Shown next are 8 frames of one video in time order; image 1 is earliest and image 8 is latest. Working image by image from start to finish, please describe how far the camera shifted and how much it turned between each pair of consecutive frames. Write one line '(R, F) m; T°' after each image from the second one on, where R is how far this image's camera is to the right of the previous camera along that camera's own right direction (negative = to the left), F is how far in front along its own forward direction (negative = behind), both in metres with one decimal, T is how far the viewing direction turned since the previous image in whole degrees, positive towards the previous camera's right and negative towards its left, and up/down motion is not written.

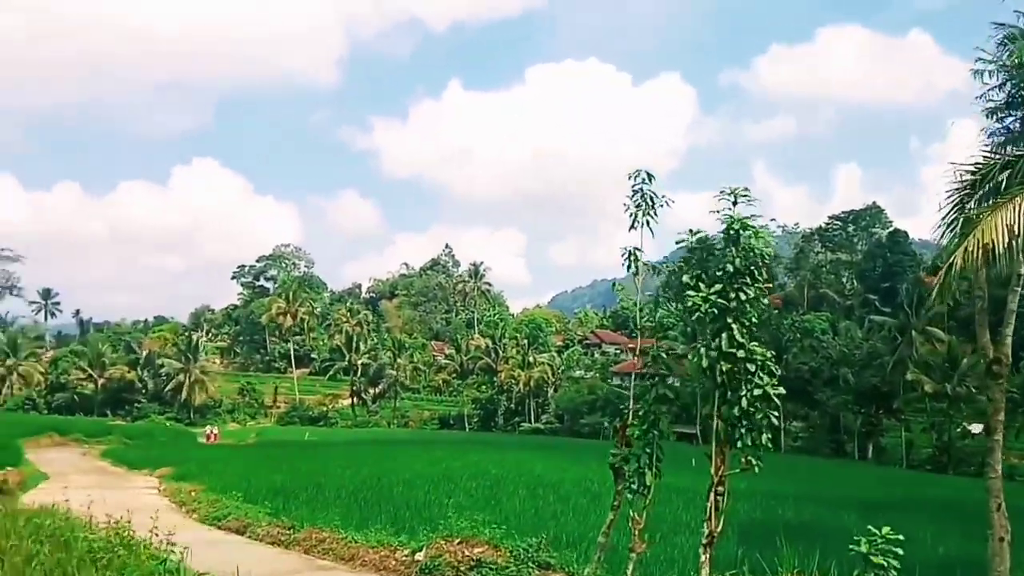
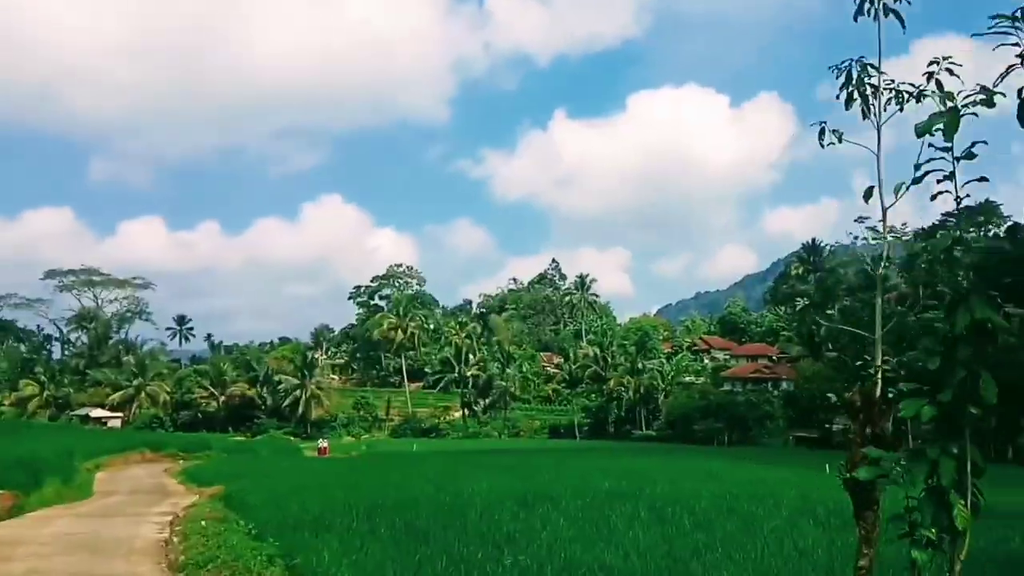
(+0.6, +0.1) m; -6°
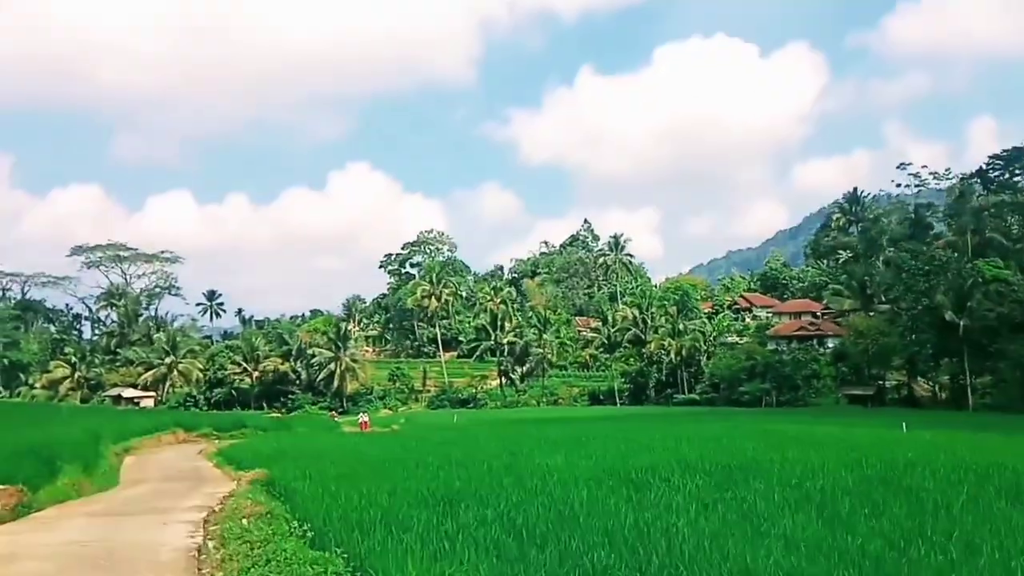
(-0.3, +1.2) m; -1°
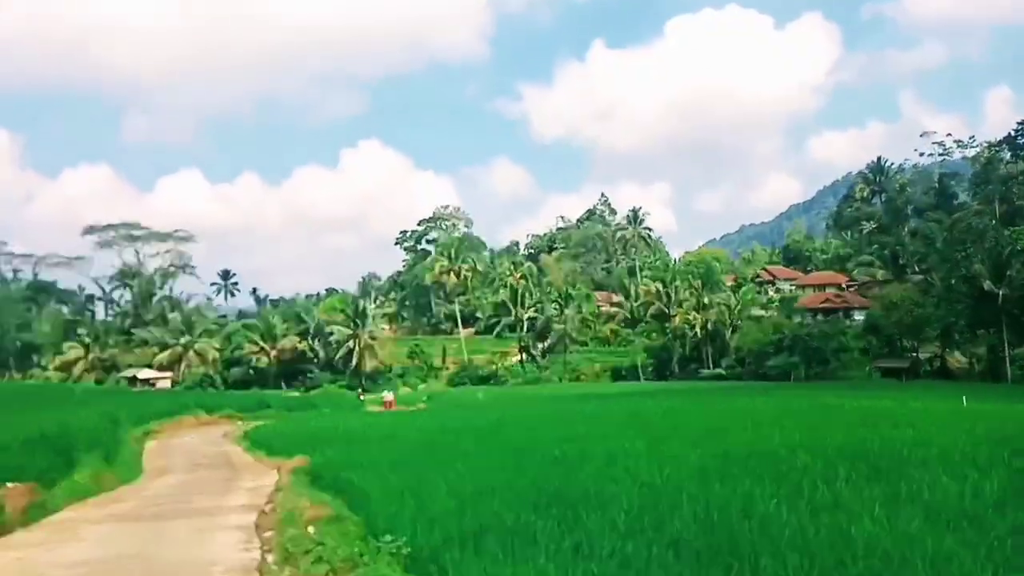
(-0.4, +0.9) m; -1°
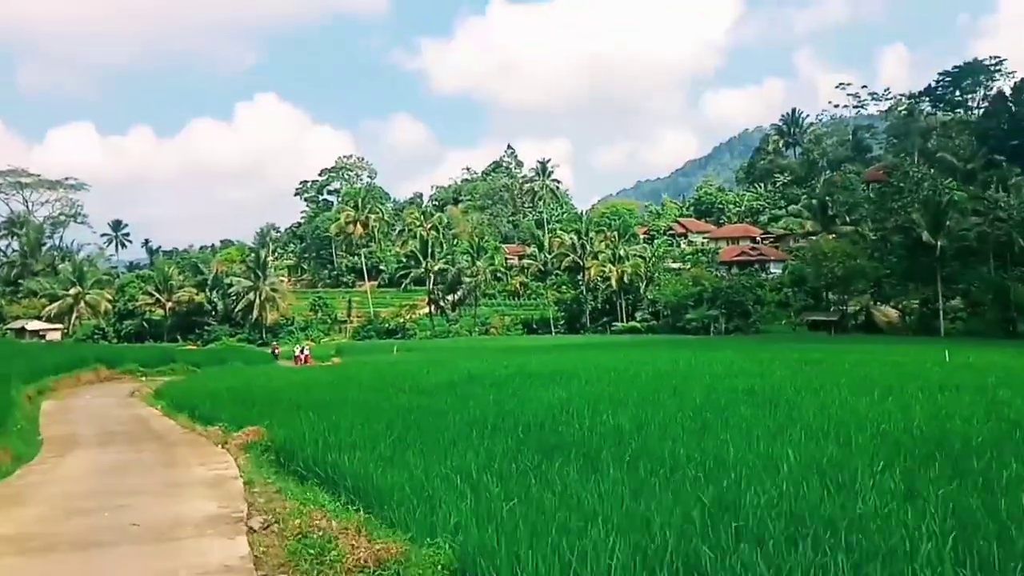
(-0.6, +1.4) m; +5°
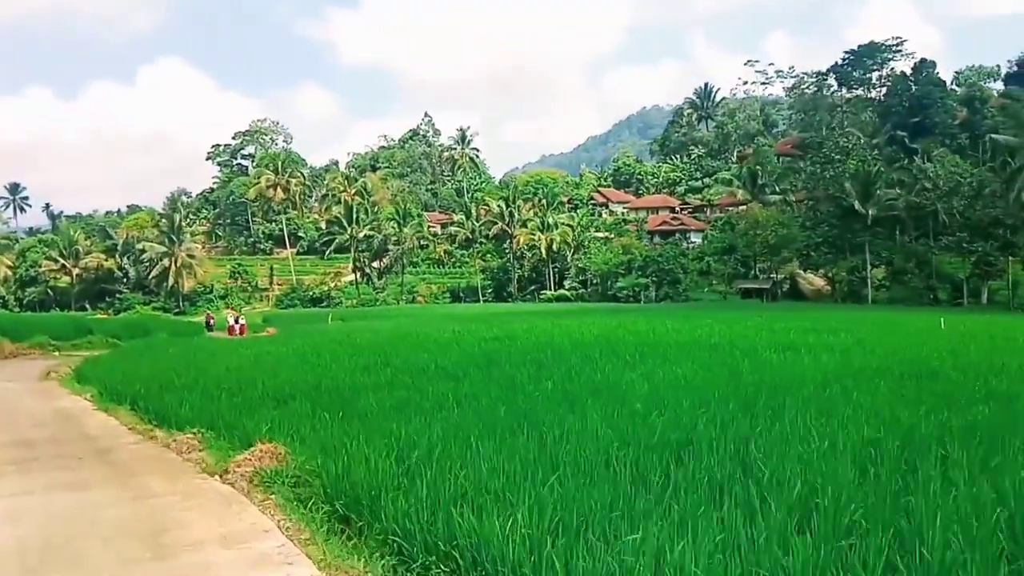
(-0.9, +1.1) m; +5°
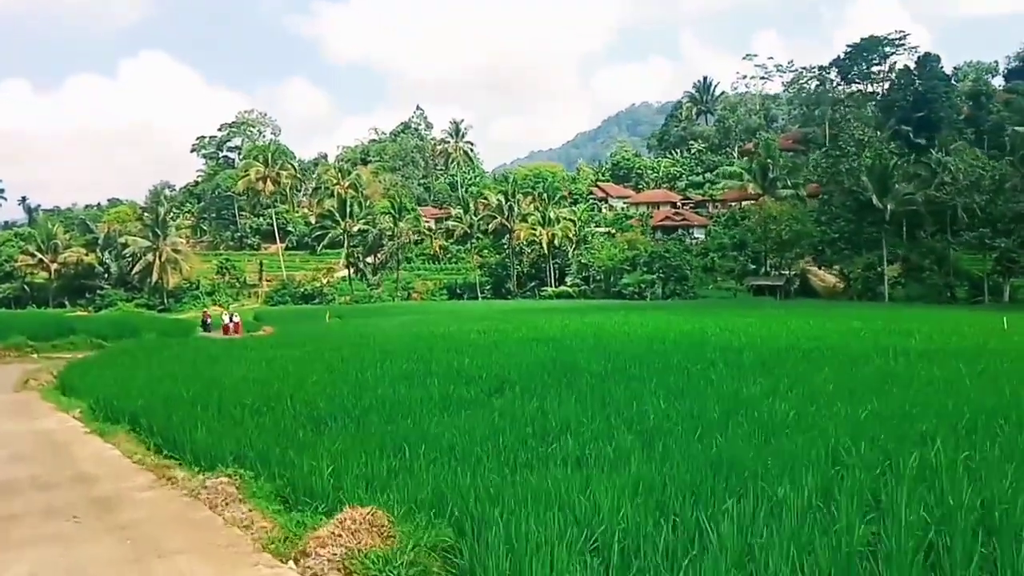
(-0.8, +2.0) m; +1°
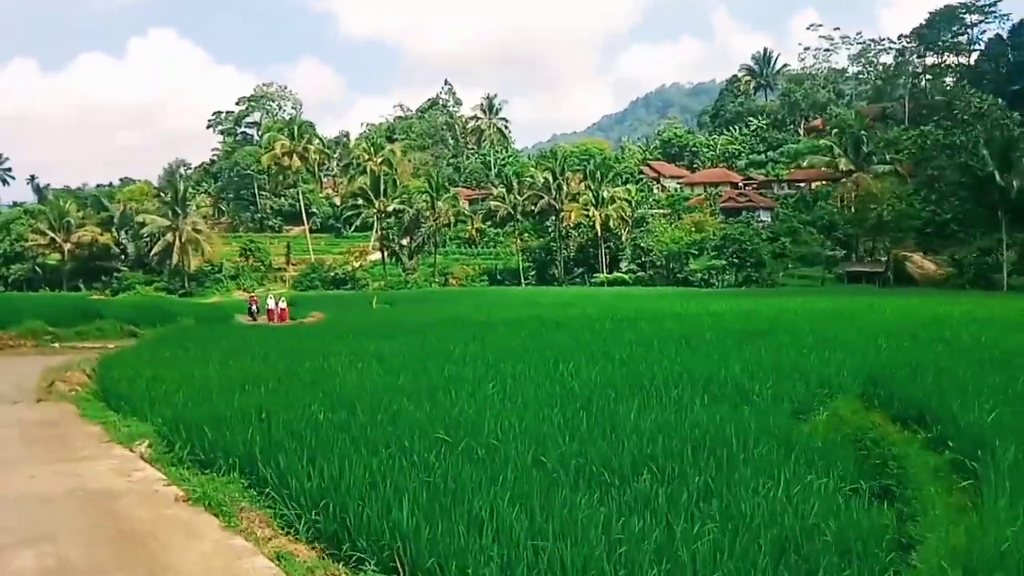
(-2.1, +4.1) m; 0°
